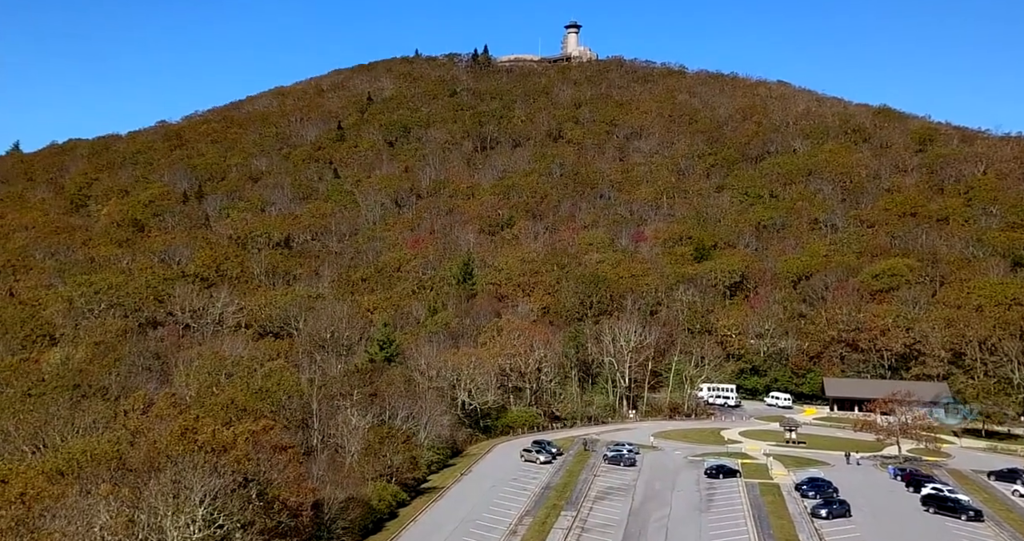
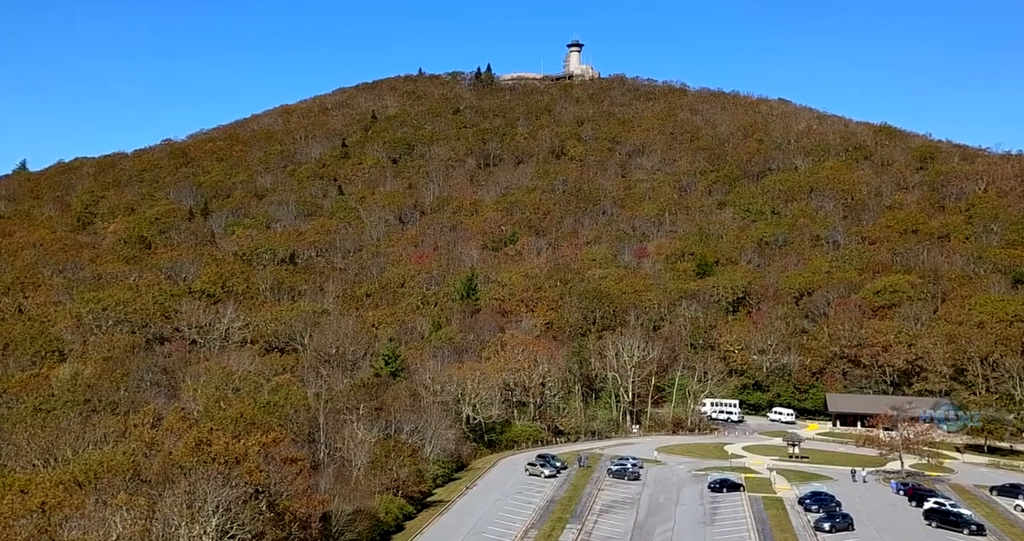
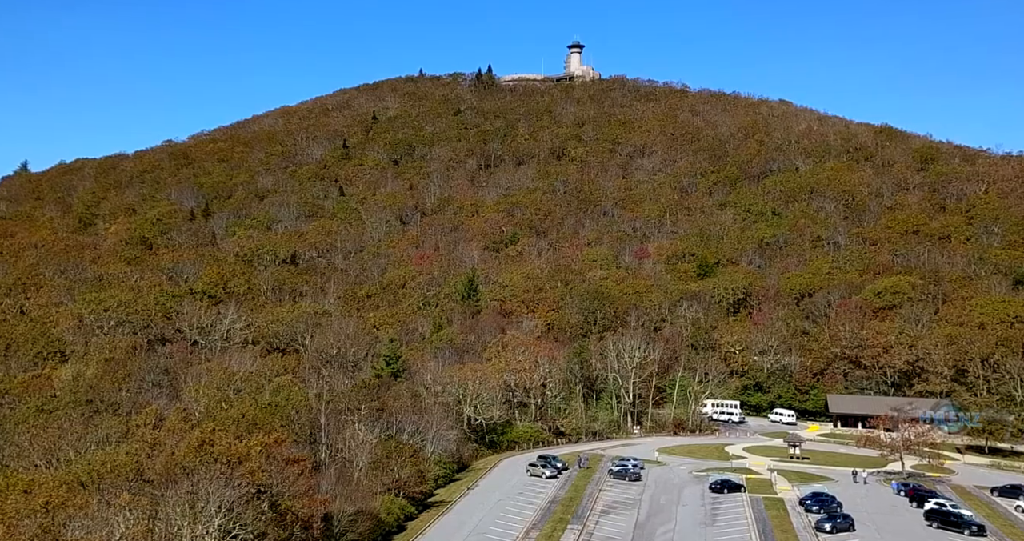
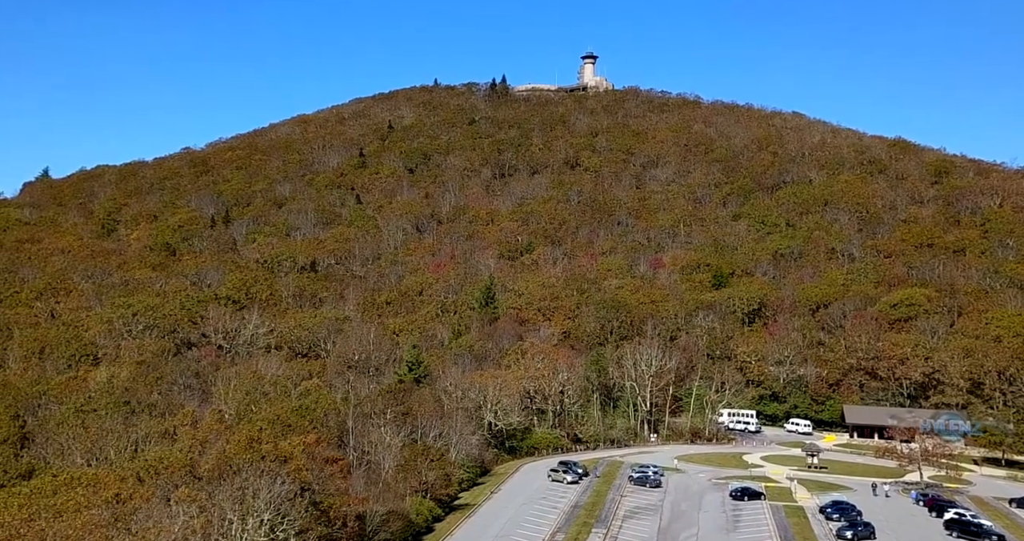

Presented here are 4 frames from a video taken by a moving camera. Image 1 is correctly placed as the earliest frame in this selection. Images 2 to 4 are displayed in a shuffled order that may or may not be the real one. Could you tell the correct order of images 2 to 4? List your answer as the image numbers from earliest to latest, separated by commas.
2, 3, 4
